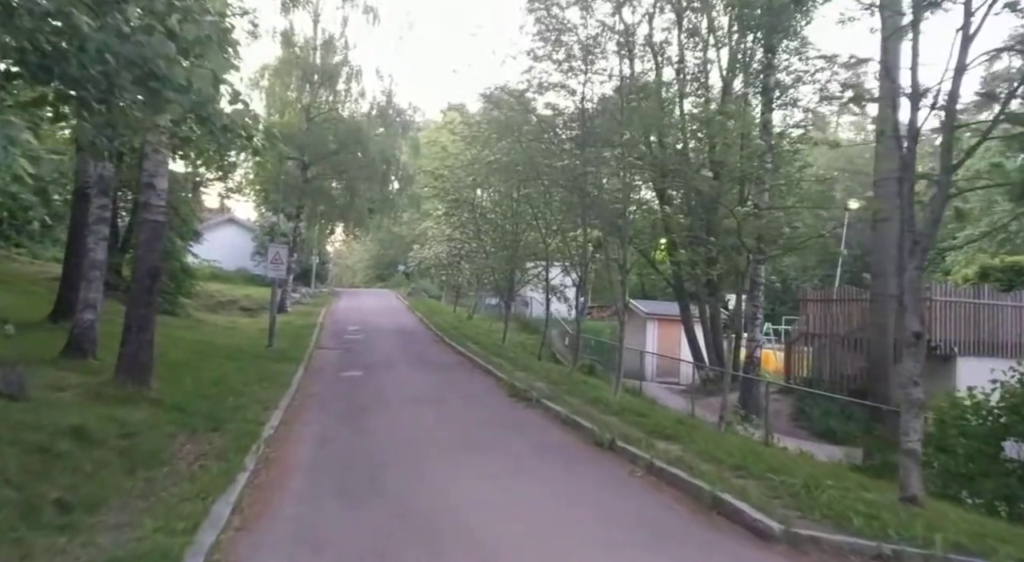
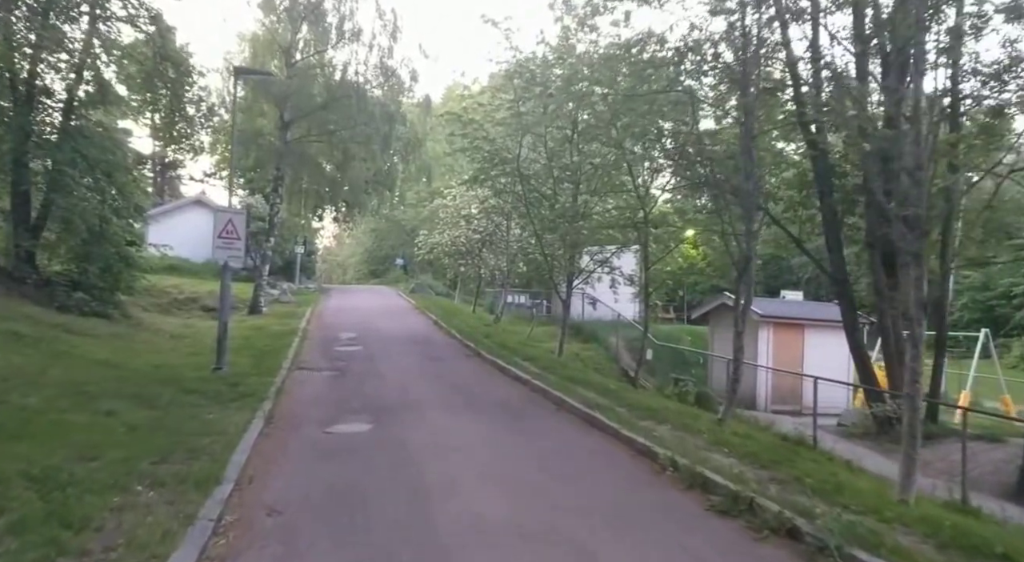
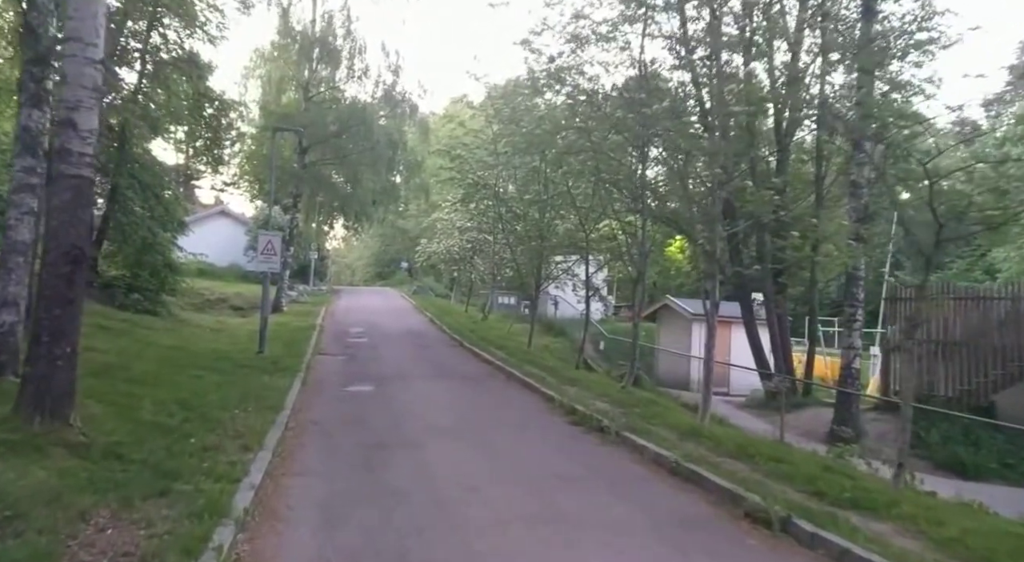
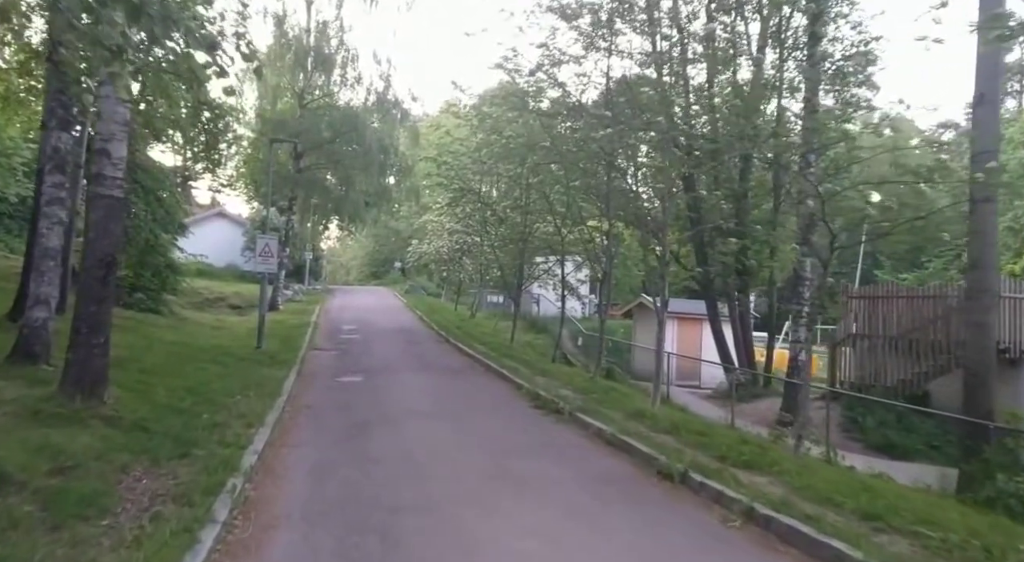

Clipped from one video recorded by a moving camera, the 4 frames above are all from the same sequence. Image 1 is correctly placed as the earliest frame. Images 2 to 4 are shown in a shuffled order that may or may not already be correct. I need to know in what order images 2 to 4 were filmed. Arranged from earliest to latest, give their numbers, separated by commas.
4, 3, 2
